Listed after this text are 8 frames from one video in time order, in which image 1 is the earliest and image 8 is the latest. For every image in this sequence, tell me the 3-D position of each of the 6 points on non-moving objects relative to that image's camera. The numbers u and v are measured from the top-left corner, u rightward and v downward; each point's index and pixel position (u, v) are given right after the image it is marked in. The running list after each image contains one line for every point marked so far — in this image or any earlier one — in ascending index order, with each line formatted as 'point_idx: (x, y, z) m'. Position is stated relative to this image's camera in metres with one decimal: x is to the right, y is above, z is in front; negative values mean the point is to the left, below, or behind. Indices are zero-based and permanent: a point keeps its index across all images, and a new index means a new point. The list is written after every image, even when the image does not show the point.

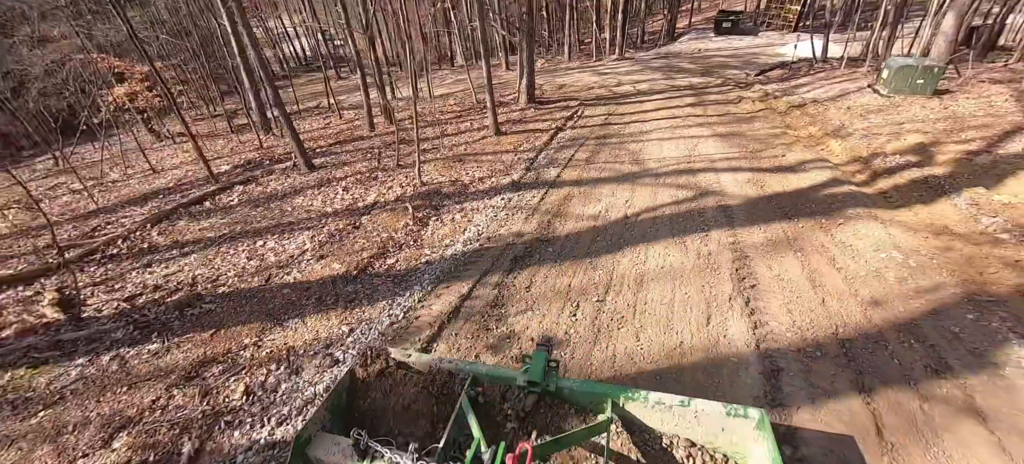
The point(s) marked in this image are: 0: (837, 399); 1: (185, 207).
0: (+2.3, -1.2, +2.6) m
1: (-6.9, +0.5, +7.7) m
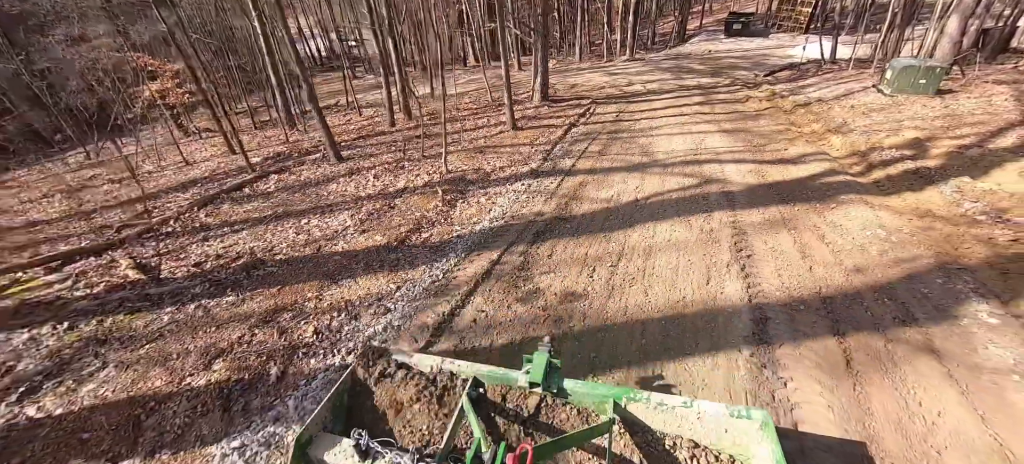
0: (+2.5, -0.9, +3.1) m
1: (-6.5, +0.9, +8.3) m
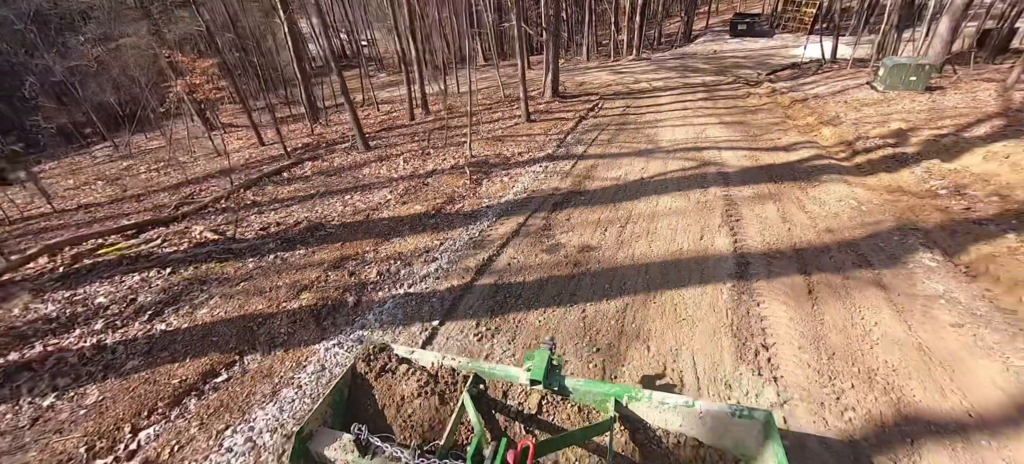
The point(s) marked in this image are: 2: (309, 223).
0: (+2.8, -0.5, +3.8) m
1: (-6.1, +1.4, +9.2) m
2: (-3.2, +0.1, +5.7) m
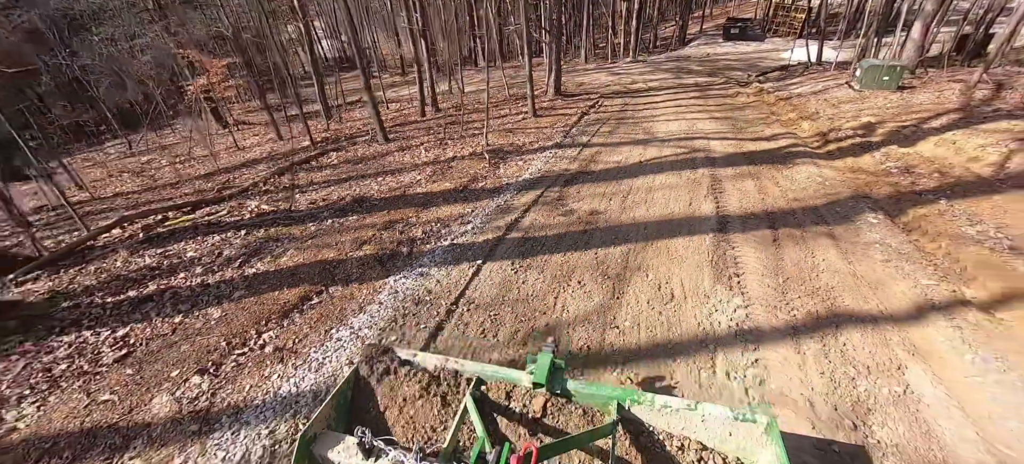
0: (+3.1, 0.0, +4.7) m
1: (-5.9, +1.8, +10.0) m
2: (-2.9, +0.6, +6.6) m
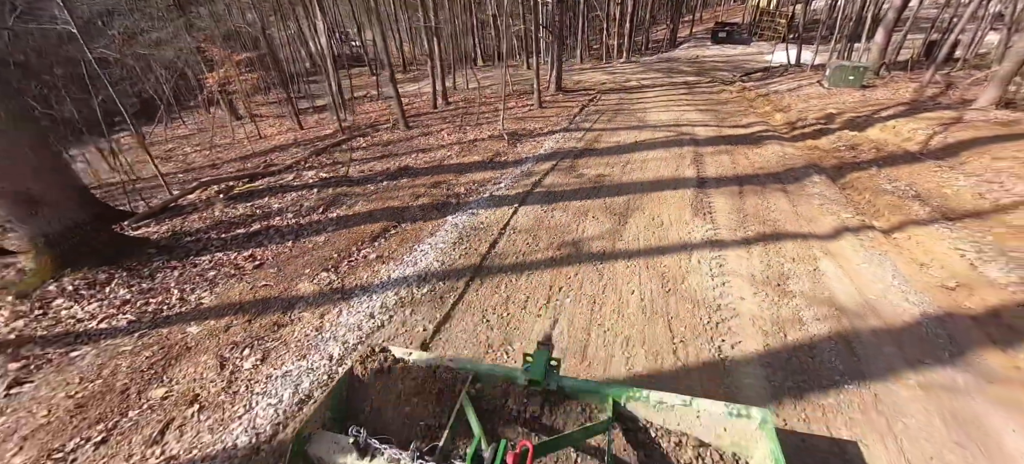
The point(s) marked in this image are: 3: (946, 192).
0: (+3.6, +0.7, +6.0) m
1: (-5.5, +2.6, +11.2) m
2: (-2.5, +1.4, +7.8) m
3: (+6.7, +0.6, +5.6) m
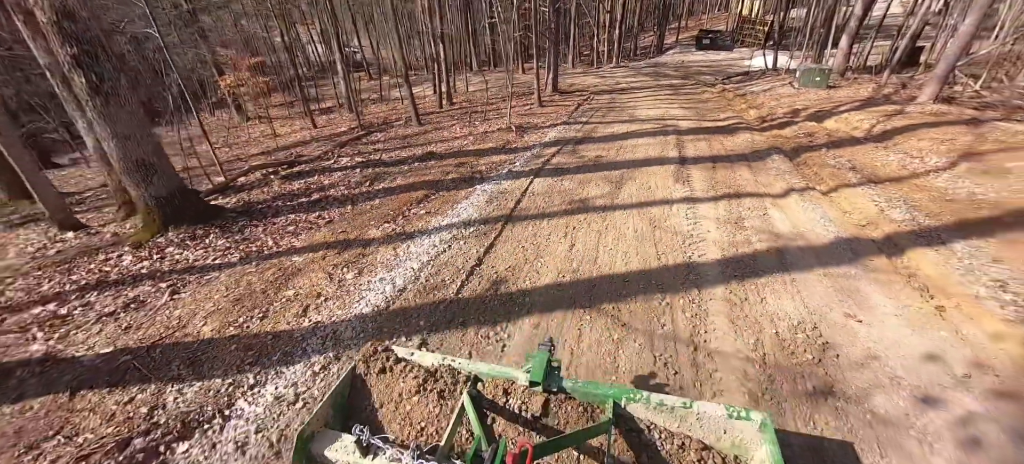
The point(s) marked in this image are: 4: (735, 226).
0: (+3.8, +1.4, +7.4) m
1: (-5.4, +3.1, +12.3) m
2: (-2.2, +1.9, +9.0) m
3: (+7.0, +1.3, +7.0) m
4: (+3.0, +0.1, +4.9) m
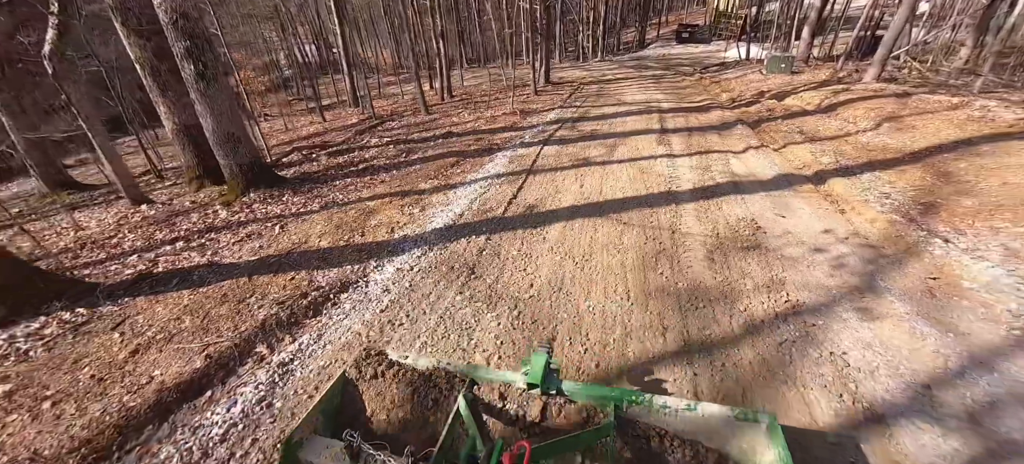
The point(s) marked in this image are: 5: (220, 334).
0: (+4.1, +2.4, +8.9) m
1: (-5.3, +3.8, +13.6) m
2: (-2.0, +2.8, +10.4) m
3: (+7.3, +2.4, +8.7) m
4: (+3.4, +1.1, +6.5) m
5: (-2.9, -1.0, +3.6) m
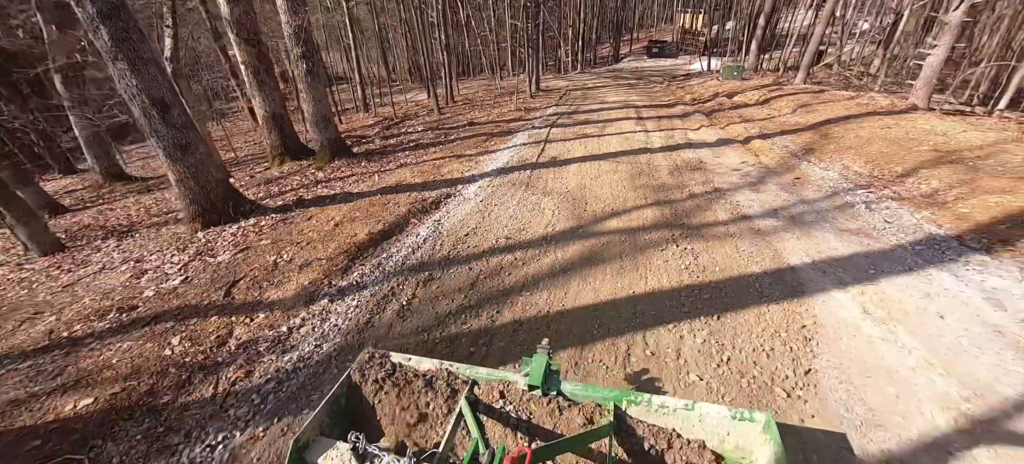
0: (+4.5, +3.7, +11.7) m
1: (-5.1, +4.7, +16.0) m
2: (-1.7, +3.8, +12.9) m
3: (+7.7, +3.7, +11.6) m
4: (+3.9, +2.4, +9.2) m
5: (-2.1, +0.3, +6.0) m
